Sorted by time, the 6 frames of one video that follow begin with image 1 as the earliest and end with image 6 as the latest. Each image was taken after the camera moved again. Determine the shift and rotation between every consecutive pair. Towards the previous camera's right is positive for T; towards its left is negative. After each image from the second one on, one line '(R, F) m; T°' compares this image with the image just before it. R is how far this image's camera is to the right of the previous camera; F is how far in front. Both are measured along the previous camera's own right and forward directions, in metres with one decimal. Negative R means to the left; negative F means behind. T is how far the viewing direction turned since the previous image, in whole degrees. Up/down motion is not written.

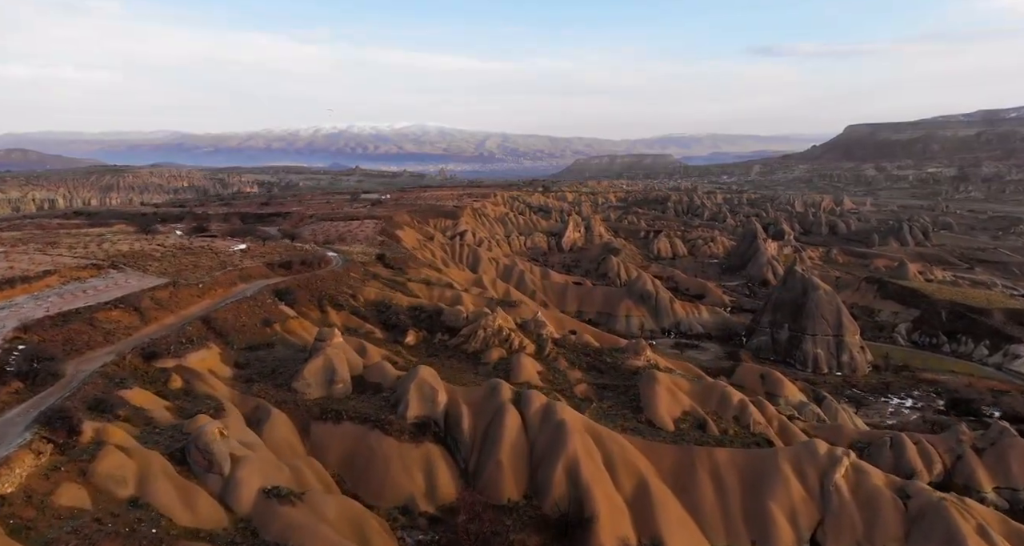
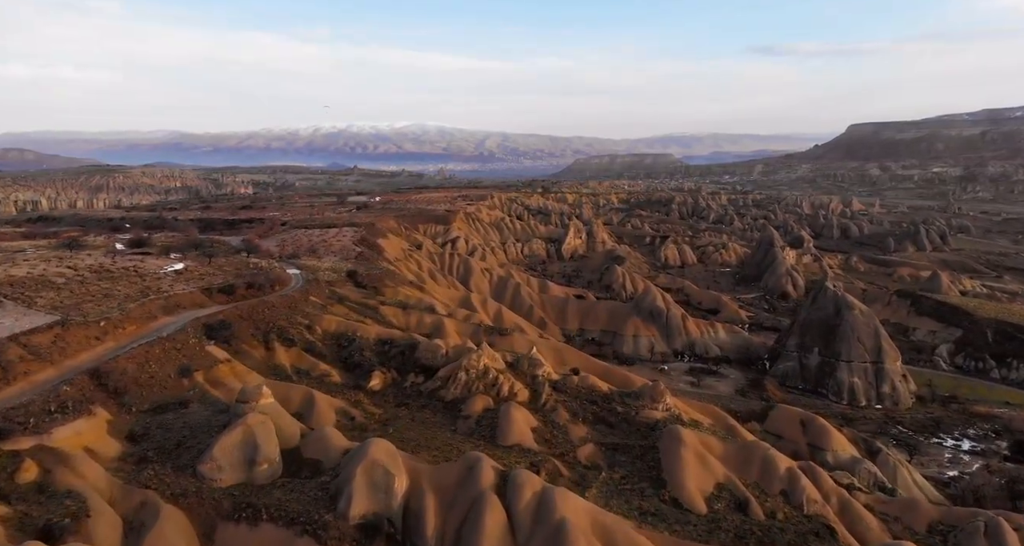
(+0.4, +5.1) m; 0°
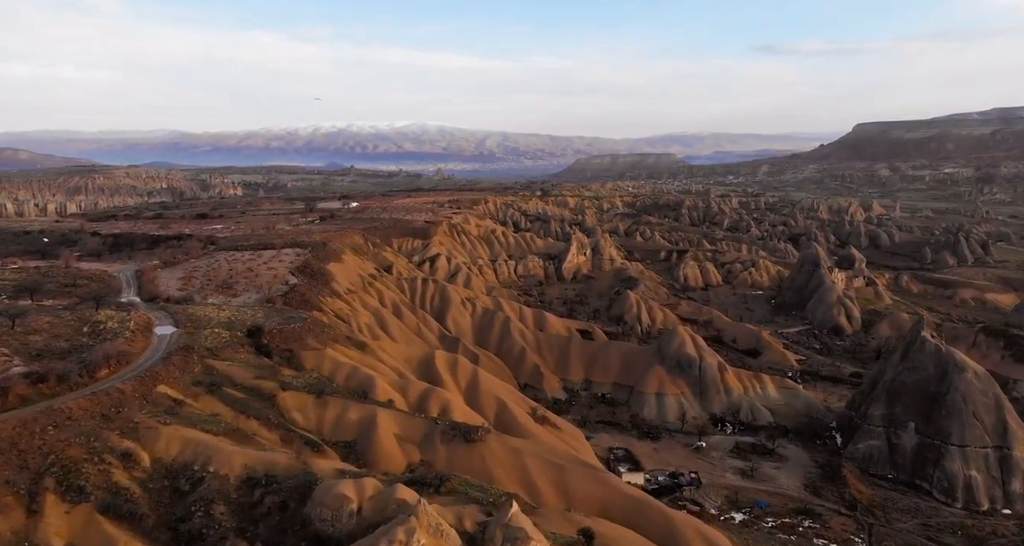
(+0.7, +10.2) m; 0°
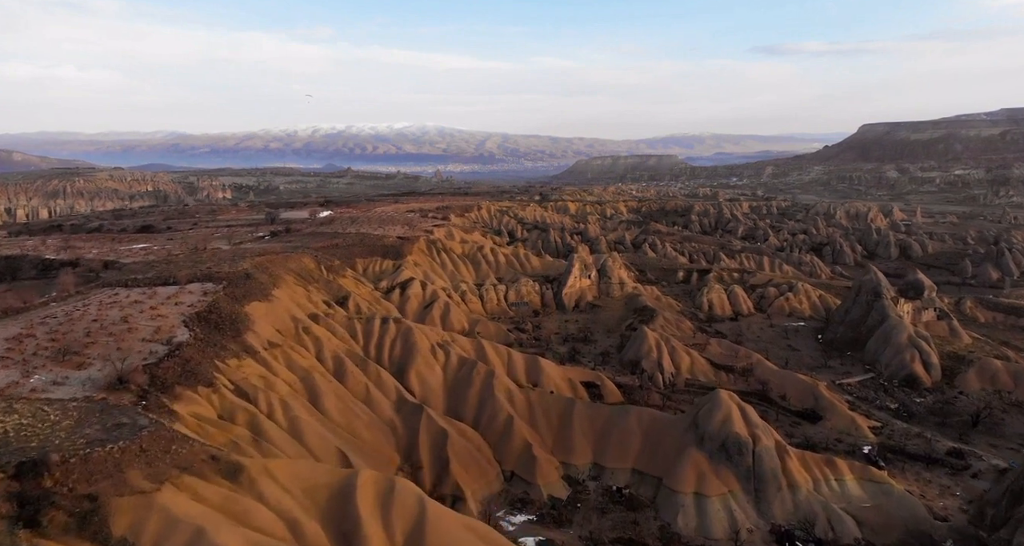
(+0.6, +9.3) m; 0°
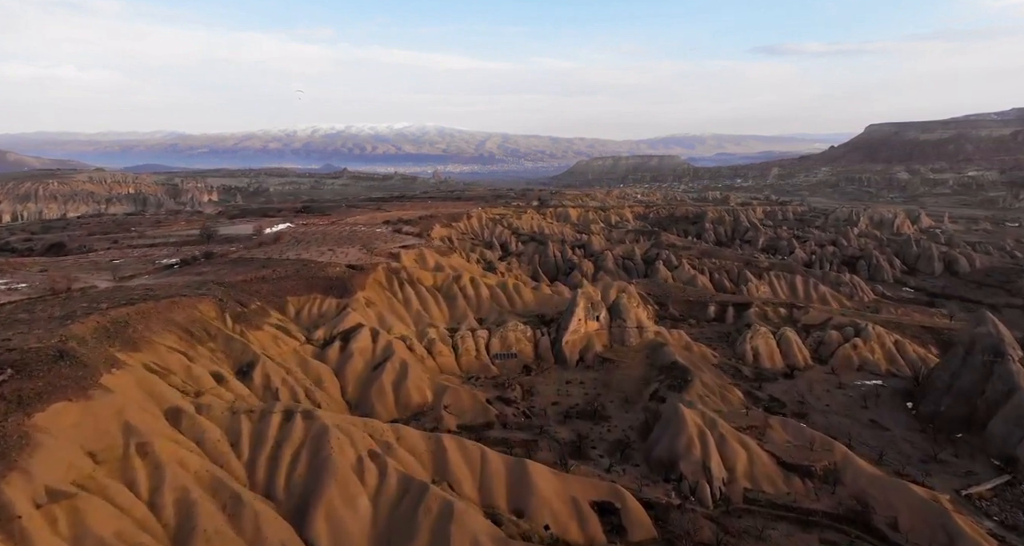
(+0.7, +10.9) m; 0°
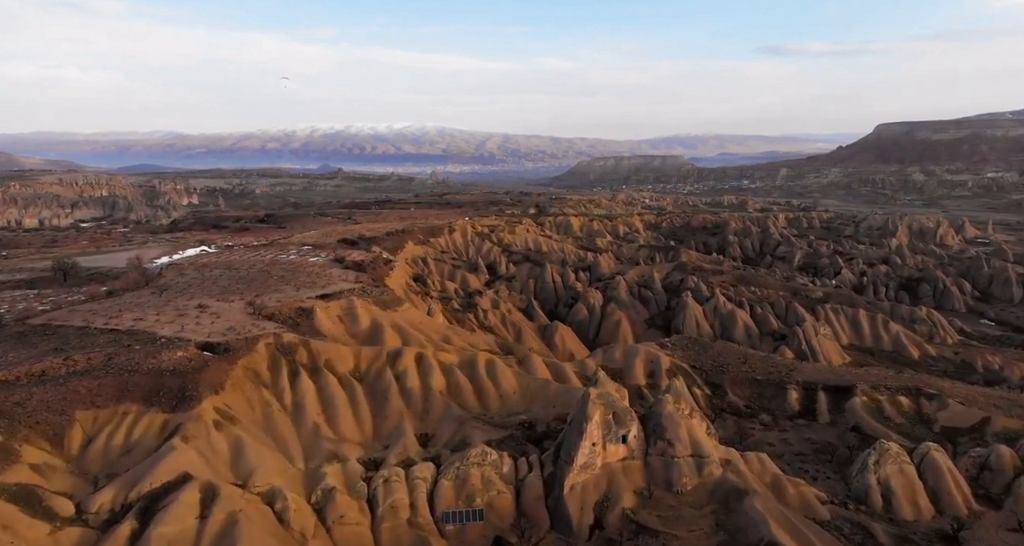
(+1.0, +14.3) m; 0°
